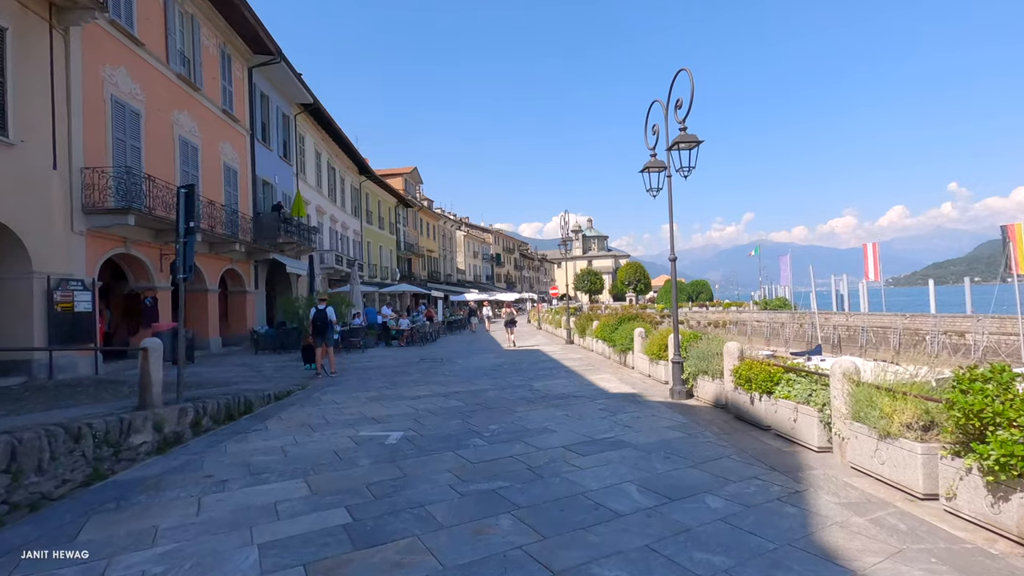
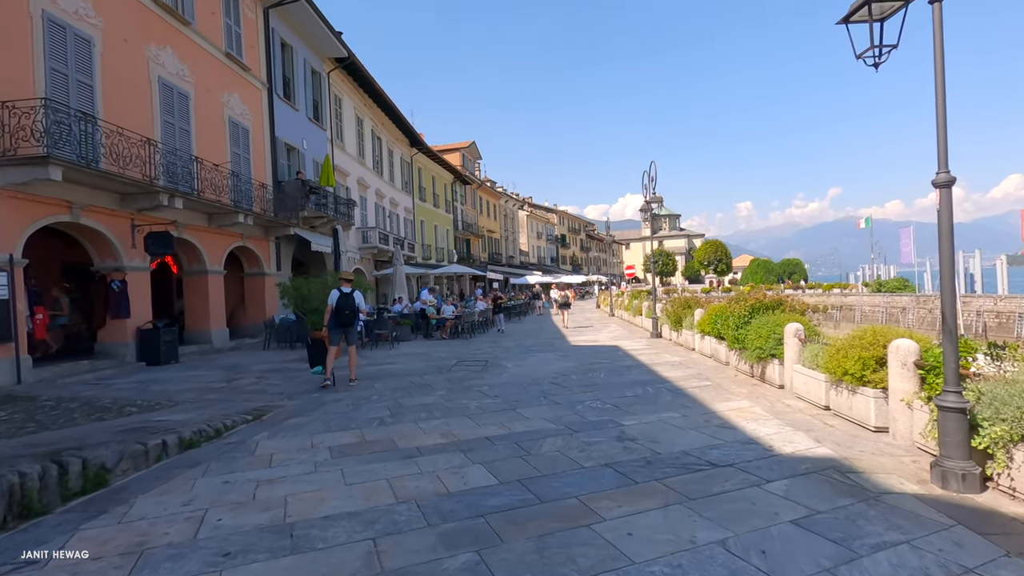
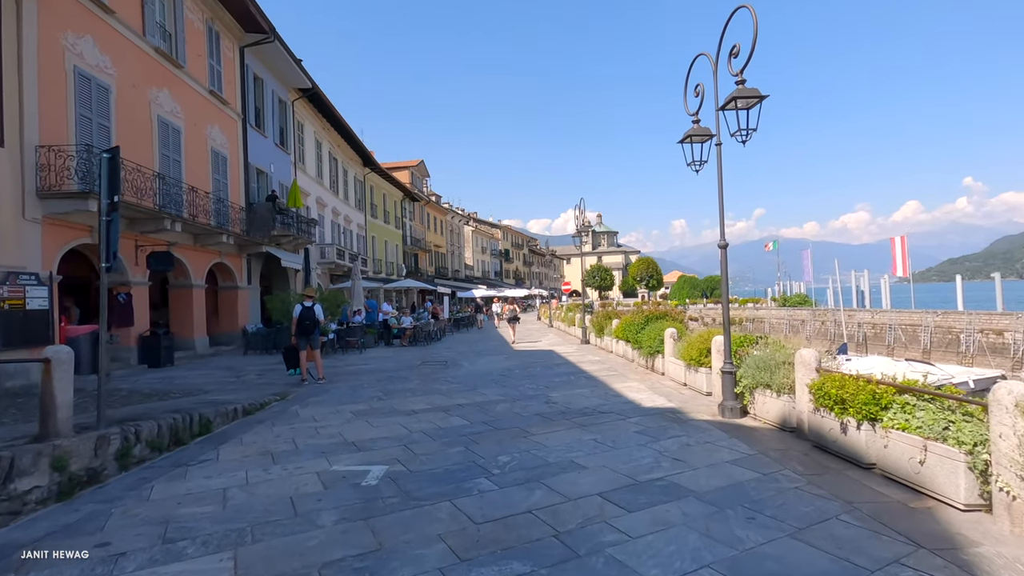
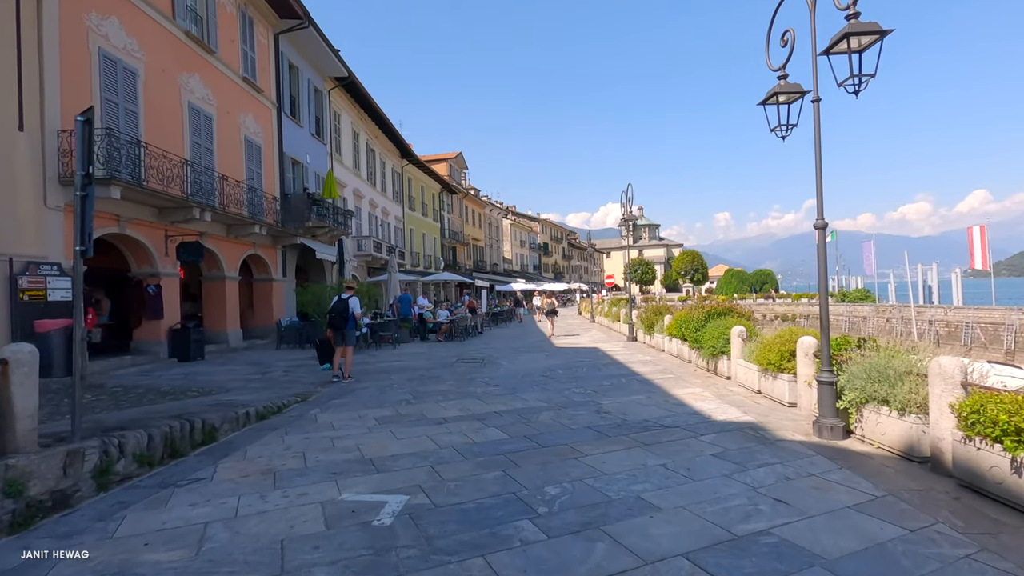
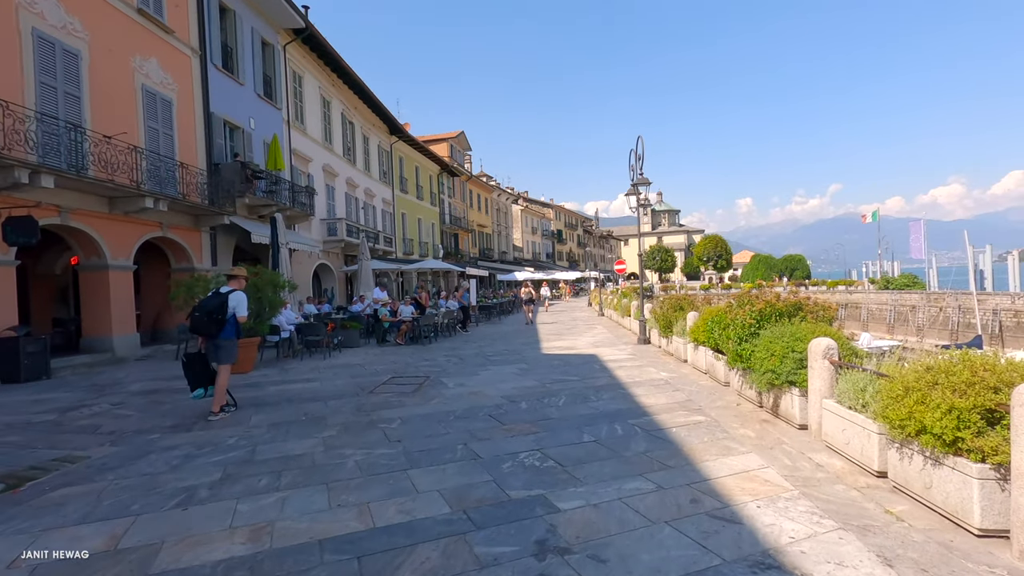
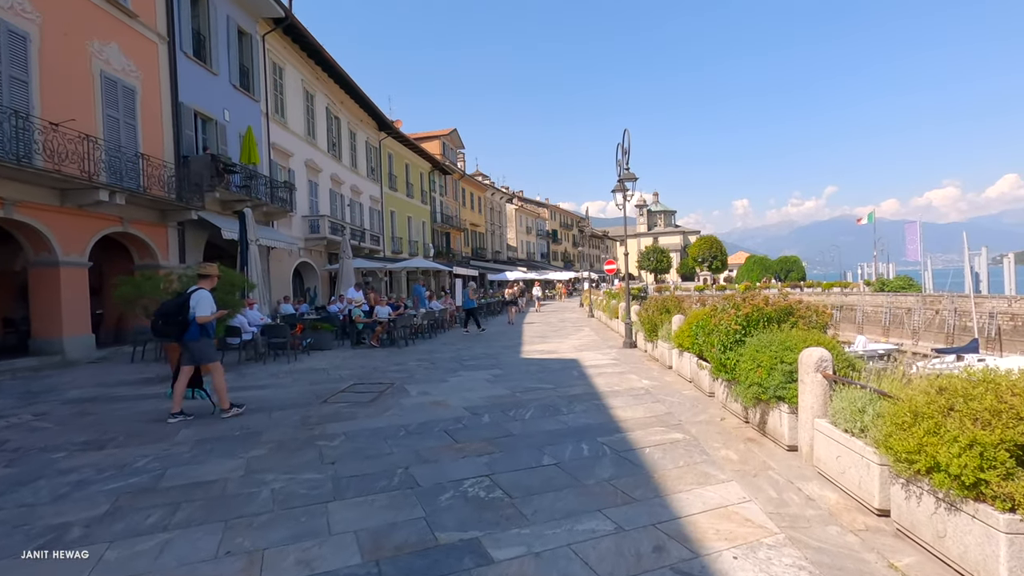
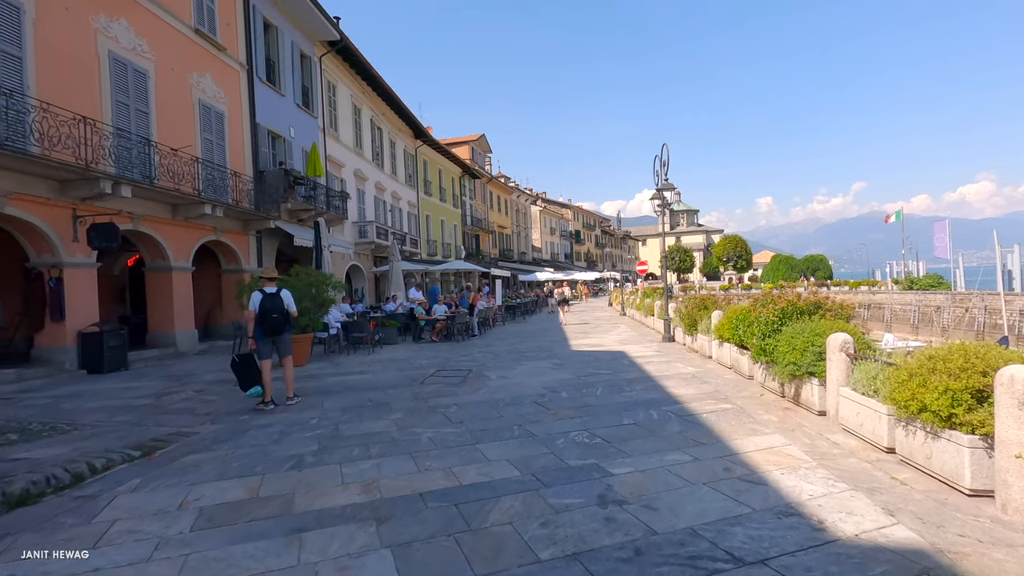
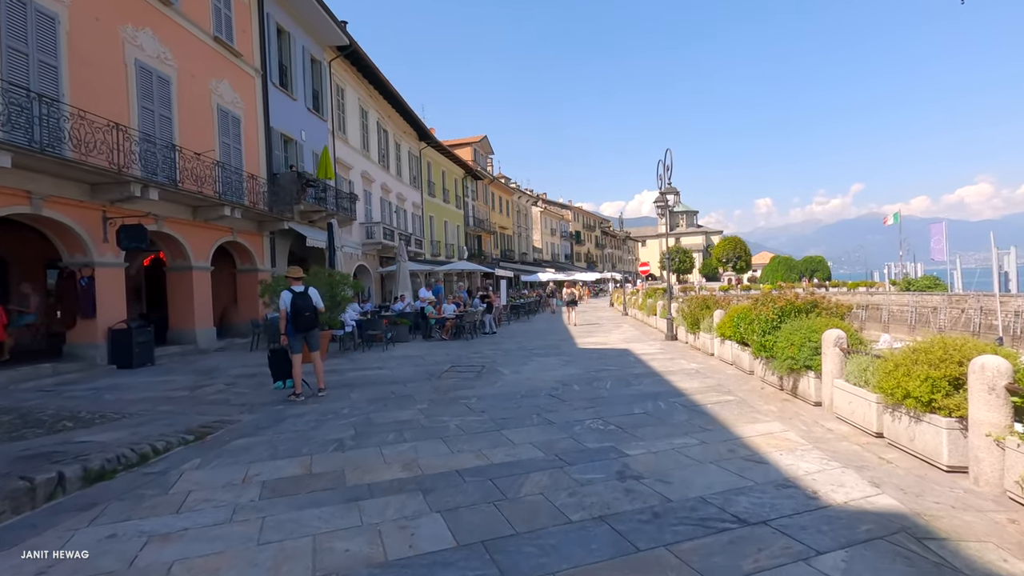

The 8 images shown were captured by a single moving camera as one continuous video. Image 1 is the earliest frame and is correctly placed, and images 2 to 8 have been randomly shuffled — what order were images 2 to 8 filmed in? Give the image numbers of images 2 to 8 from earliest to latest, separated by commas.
3, 4, 2, 8, 7, 5, 6
